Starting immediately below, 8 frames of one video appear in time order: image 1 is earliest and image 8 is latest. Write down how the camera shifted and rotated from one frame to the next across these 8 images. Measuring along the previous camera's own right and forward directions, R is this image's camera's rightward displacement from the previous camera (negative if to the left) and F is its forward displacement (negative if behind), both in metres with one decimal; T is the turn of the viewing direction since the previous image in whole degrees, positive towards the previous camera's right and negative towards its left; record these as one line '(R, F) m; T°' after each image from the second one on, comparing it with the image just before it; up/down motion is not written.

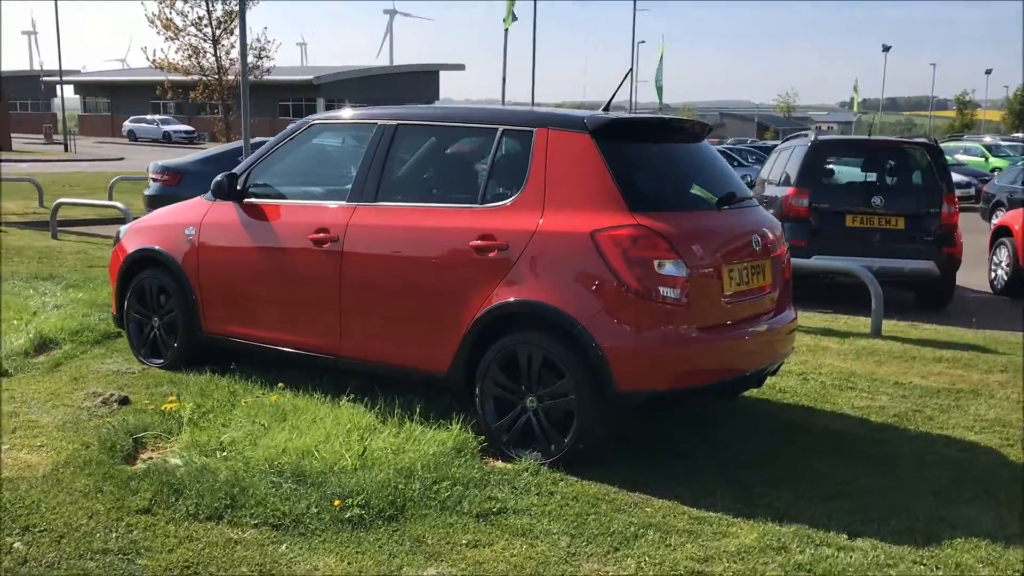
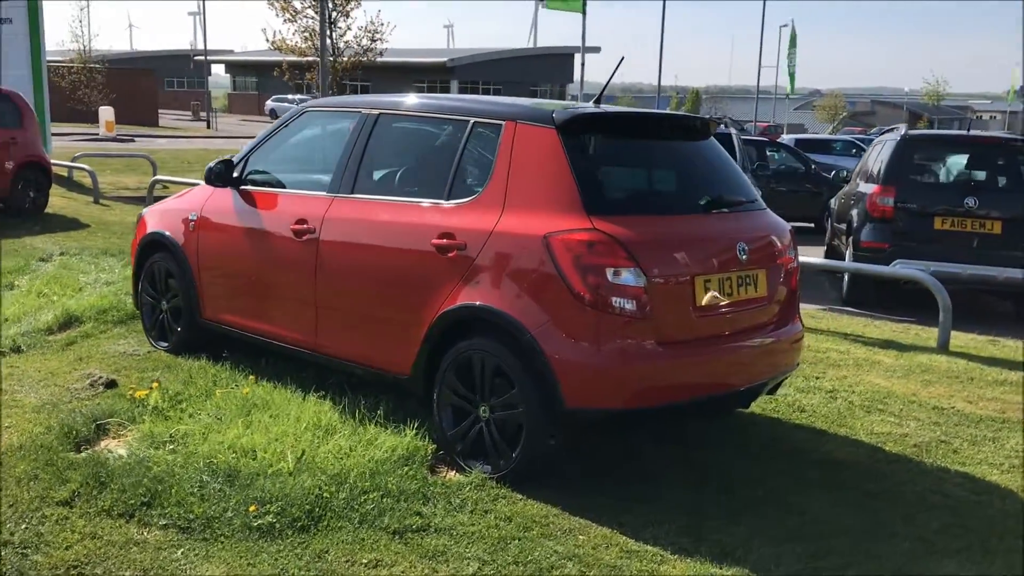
(+0.7, +0.3) m; -8°
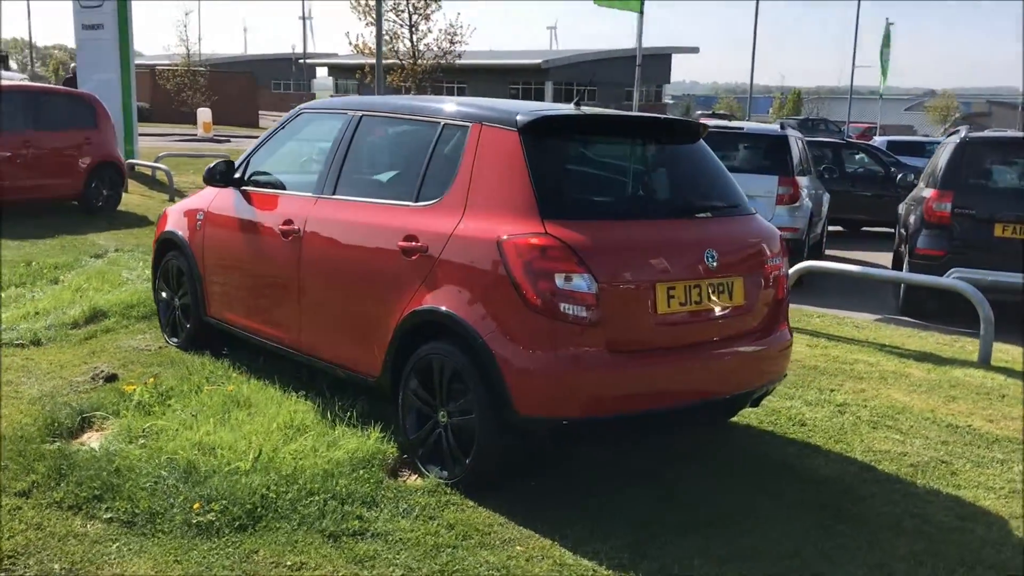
(+0.5, +0.1) m; -6°
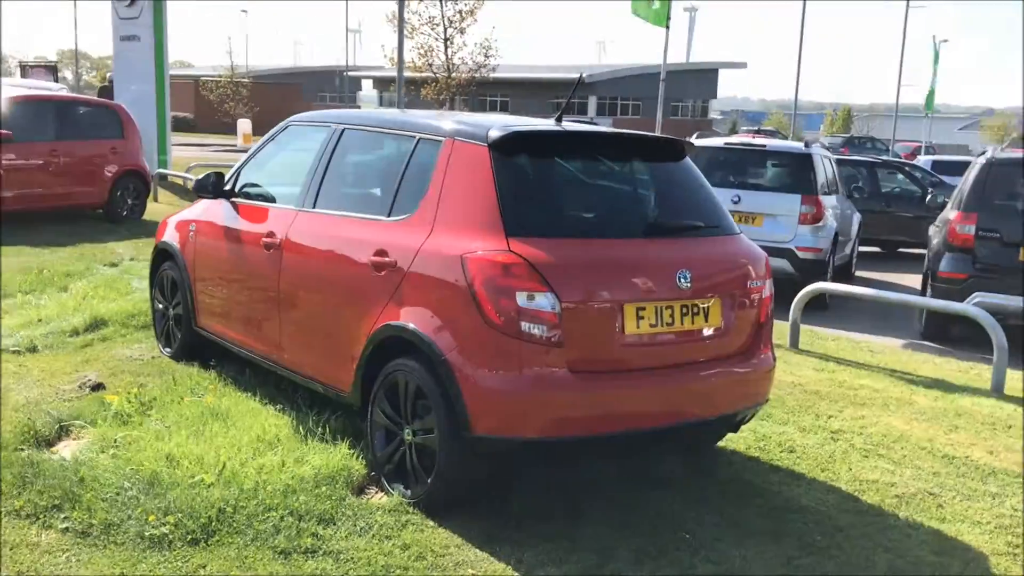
(+0.3, +0.1) m; -3°
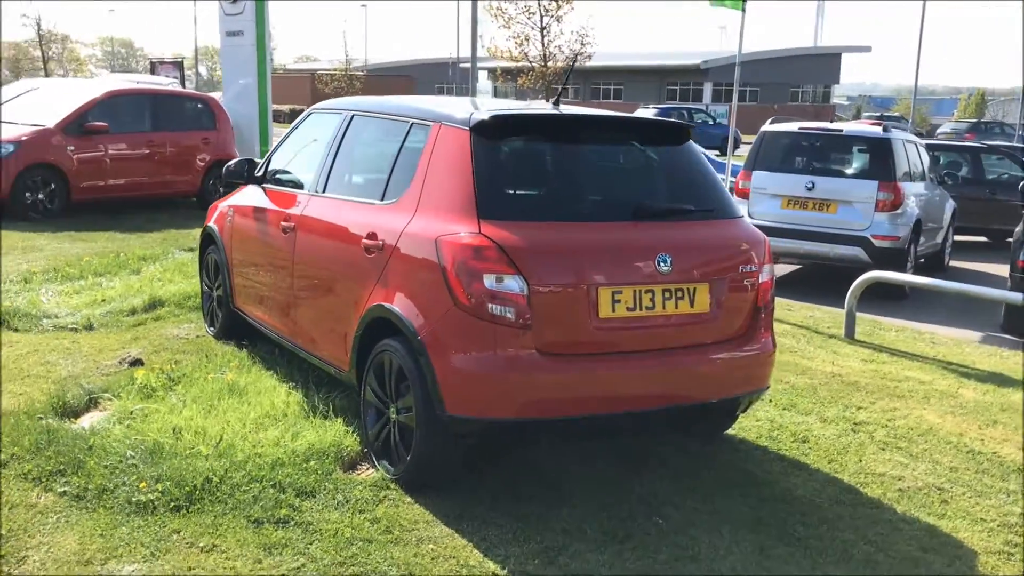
(+0.5, 0.0) m; -7°
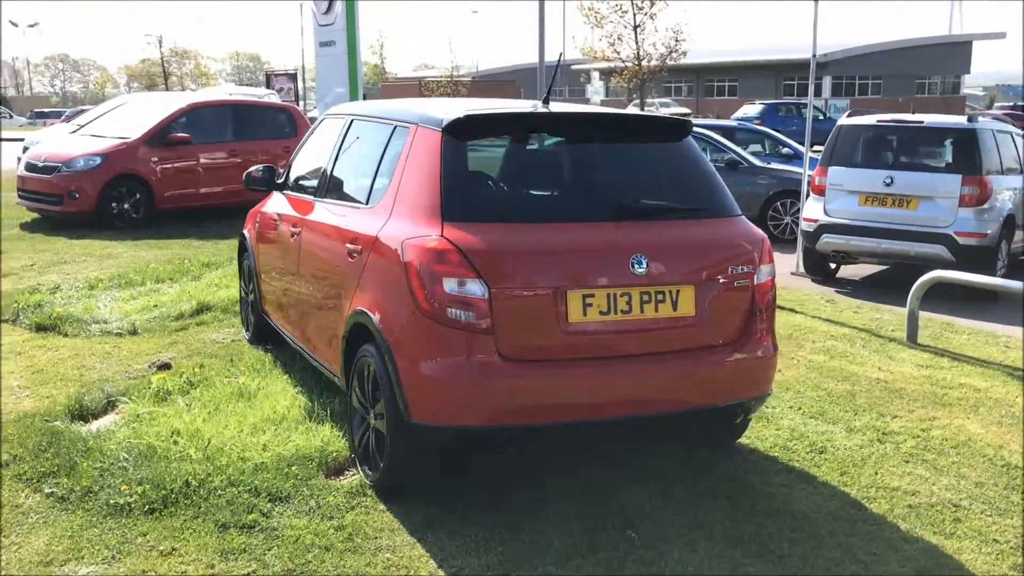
(+0.5, +0.1) m; -7°
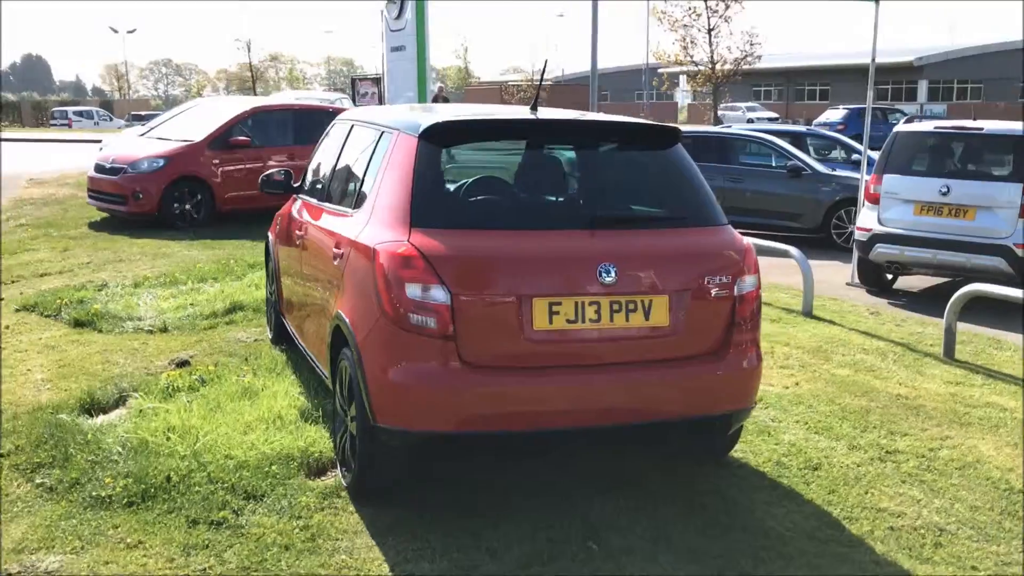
(+0.4, 0.0) m; -5°
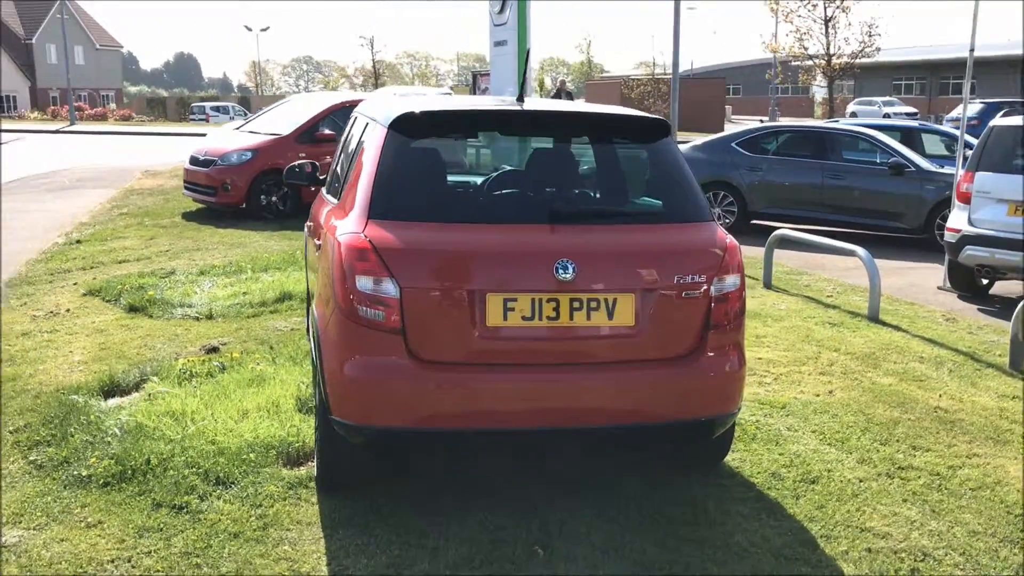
(+0.6, +0.1) m; -8°
